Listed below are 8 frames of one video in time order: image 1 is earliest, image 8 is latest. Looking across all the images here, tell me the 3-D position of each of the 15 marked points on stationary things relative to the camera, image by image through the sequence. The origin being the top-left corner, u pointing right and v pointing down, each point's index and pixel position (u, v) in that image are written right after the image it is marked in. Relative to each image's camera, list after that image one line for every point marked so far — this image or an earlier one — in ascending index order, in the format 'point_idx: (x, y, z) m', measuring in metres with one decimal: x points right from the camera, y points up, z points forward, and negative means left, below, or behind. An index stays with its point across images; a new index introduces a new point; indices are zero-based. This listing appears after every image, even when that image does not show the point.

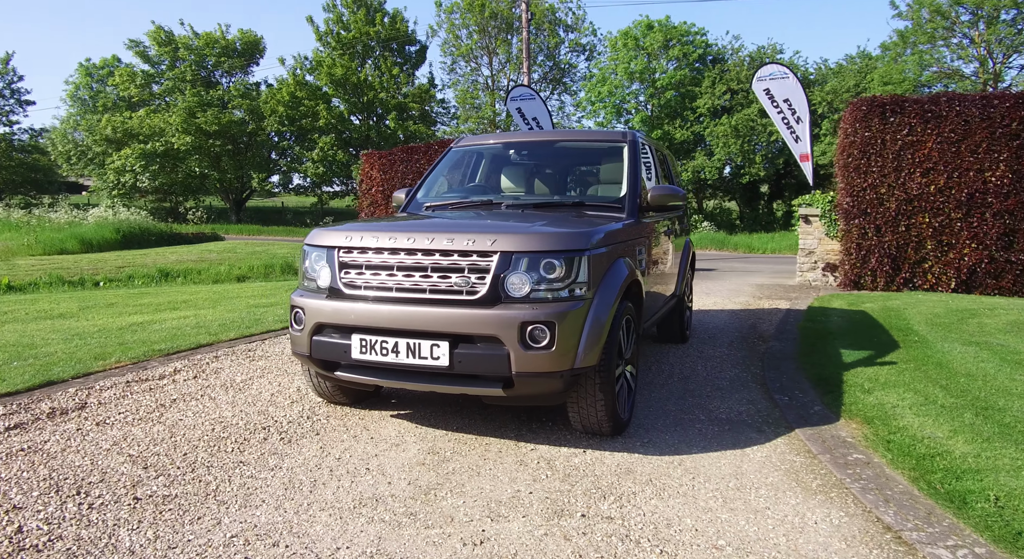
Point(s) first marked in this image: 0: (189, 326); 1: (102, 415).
0: (-3.6, -0.5, +7.3) m
1: (-2.4, -0.8, +4.0) m
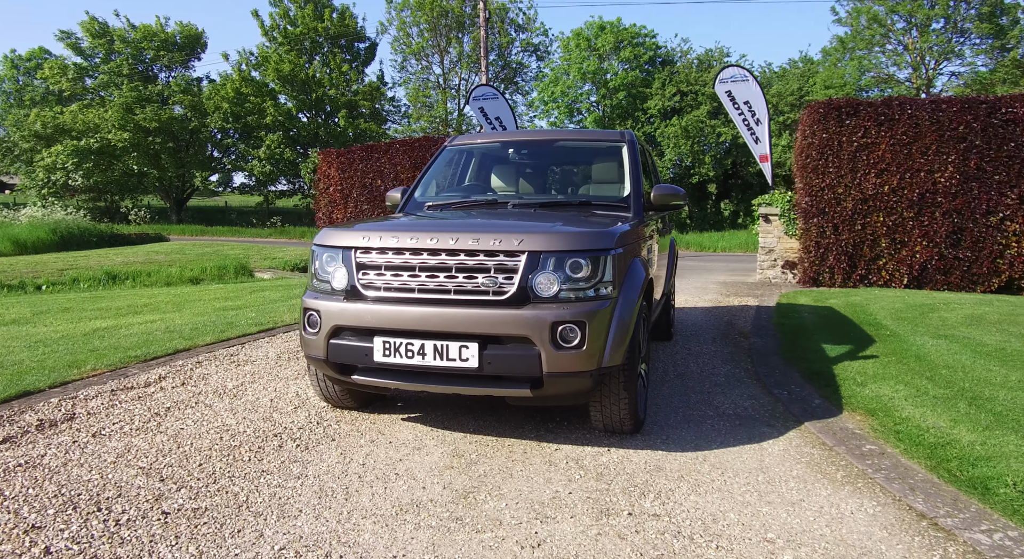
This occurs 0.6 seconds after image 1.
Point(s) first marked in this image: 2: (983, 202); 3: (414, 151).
0: (-3.7, -0.5, +7.0) m
1: (-2.3, -0.8, +3.8) m
2: (+7.8, +1.3, +11.1) m
3: (-2.4, +3.1, +16.2) m
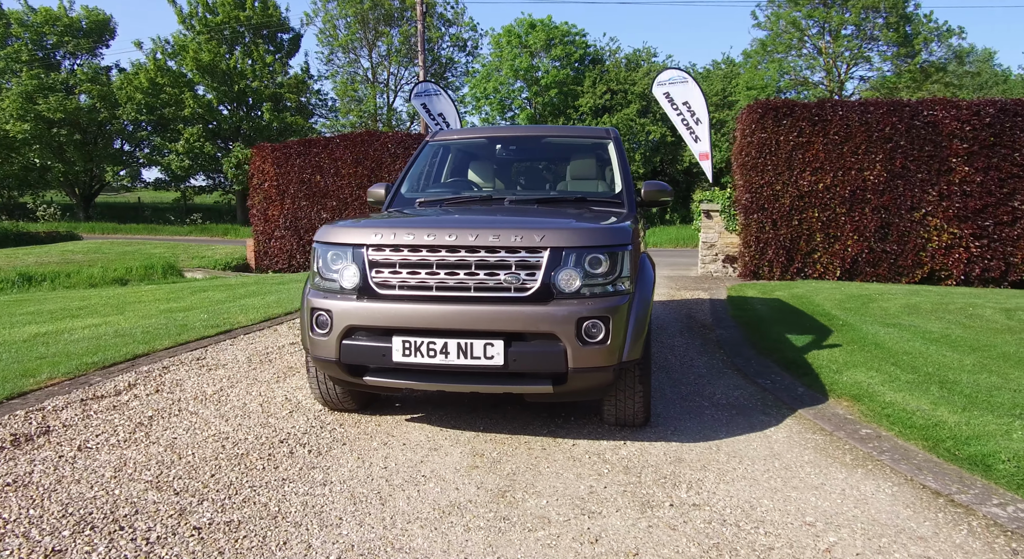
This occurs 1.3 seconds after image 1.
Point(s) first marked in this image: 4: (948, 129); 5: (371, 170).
0: (-4.0, -0.6, +6.5) m
1: (-2.3, -0.8, +3.5) m
2: (+7.0, +1.4, +11.8) m
3: (-3.7, +3.2, +15.8) m
4: (+7.6, +2.6, +11.6) m
5: (-3.3, +2.6, +15.5) m
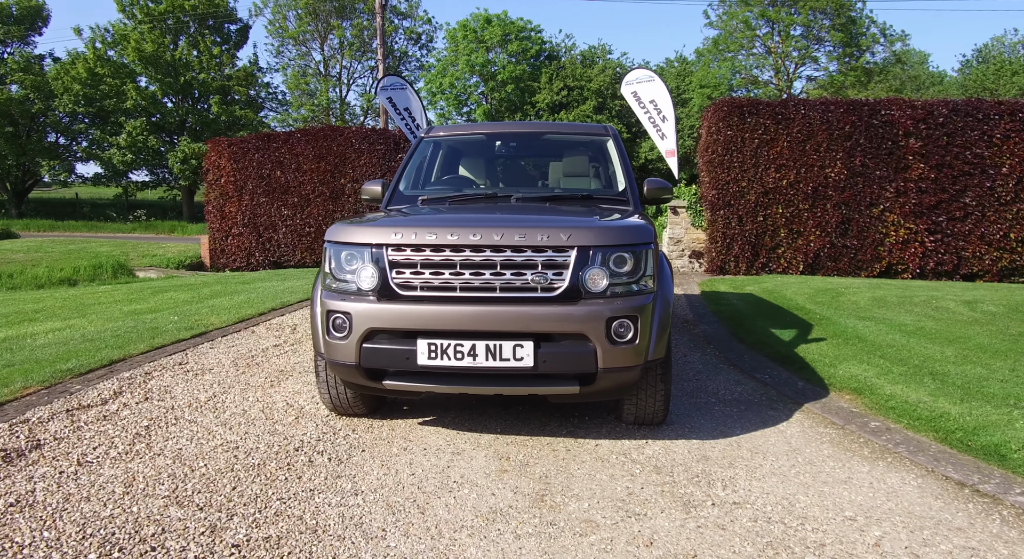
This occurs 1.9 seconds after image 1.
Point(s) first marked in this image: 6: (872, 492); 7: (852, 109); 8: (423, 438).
0: (-4.1, -0.6, +6.2) m
1: (-2.2, -0.9, +3.3) m
2: (+6.5, +1.5, +12.2) m
3: (-4.5, +3.2, +15.4) m
4: (+7.1, +2.7, +12.0) m
5: (-4.1, +2.6, +15.2) m
6: (+1.6, -0.9, +2.9) m
7: (+6.2, +3.1, +12.2) m
8: (-0.5, -0.8, +3.5) m
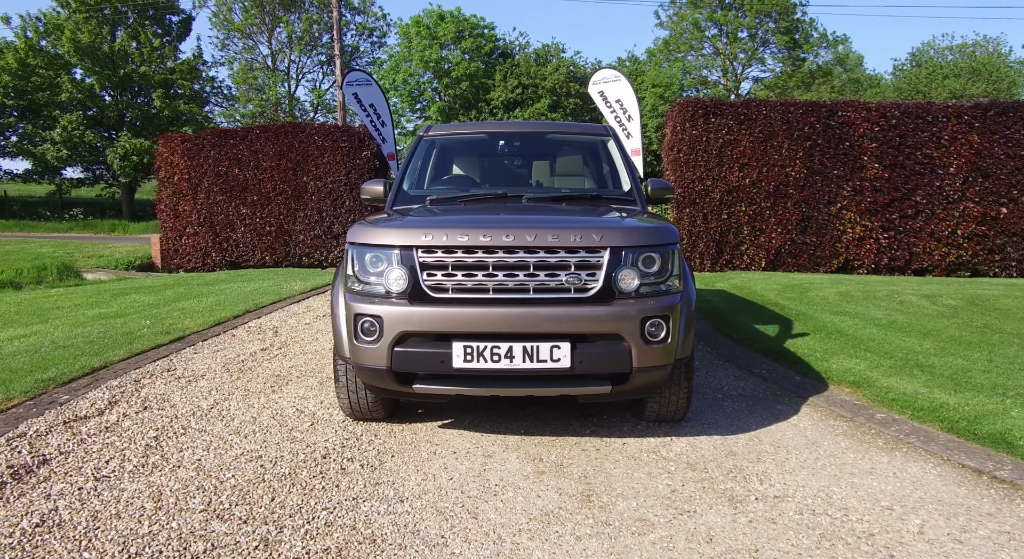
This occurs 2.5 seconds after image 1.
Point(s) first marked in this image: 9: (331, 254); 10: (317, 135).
0: (-4.2, -0.6, +5.9) m
1: (-2.0, -0.9, +3.1) m
2: (+5.9, +1.6, +12.7) m
3: (-5.3, +3.2, +15.0) m
4: (+6.5, +2.8, +12.5) m
5: (-4.8, +2.6, +14.8) m
6: (+1.7, -0.9, +3.0) m
7: (+5.7, +3.2, +12.6) m
8: (-0.3, -0.9, +3.5) m
9: (-3.9, +0.5, +14.2) m
10: (-4.3, +3.2, +14.6) m
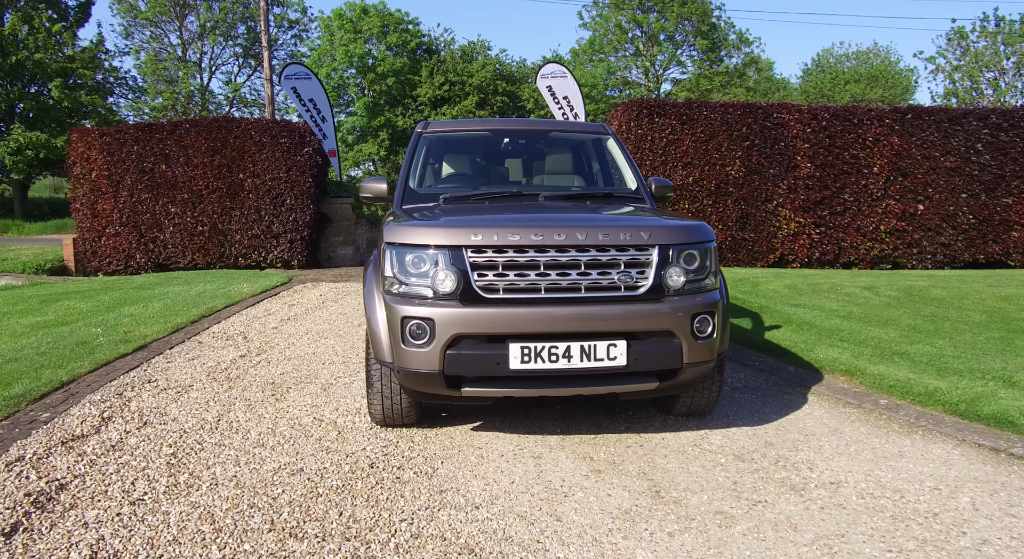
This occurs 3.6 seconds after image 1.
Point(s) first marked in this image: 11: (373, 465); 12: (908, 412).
0: (-4.2, -0.7, +5.4) m
1: (-1.7, -0.9, +2.9) m
2: (+5.0, +1.8, +13.3) m
3: (-6.5, +3.1, +14.3) m
4: (+5.6, +2.9, +13.2) m
5: (-6.0, +2.5, +14.2) m
6: (+2.0, -0.9, +3.2) m
7: (+4.7, +3.3, +13.2) m
8: (-0.1, -0.9, +3.4) m
9: (-5.0, +0.5, +13.6) m
10: (-5.4, +3.1, +13.9) m
11: (-0.7, -0.9, +3.1) m
12: (+2.3, -0.8, +3.9) m
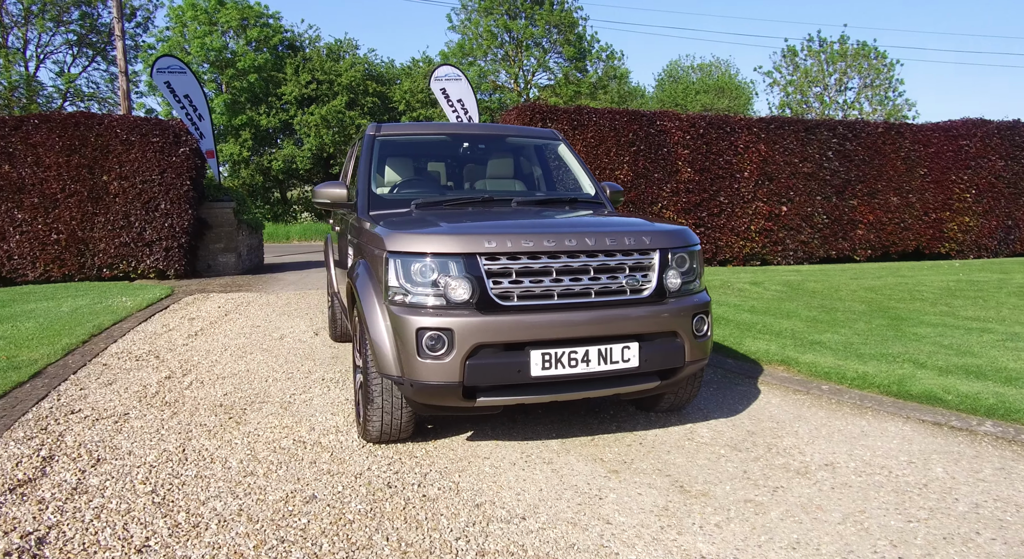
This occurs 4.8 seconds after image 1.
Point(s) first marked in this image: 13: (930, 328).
0: (-4.5, -0.8, +4.5) m
1: (-1.5, -1.0, +2.5) m
2: (+2.9, +1.8, +14.1) m
3: (-8.6, +2.9, +12.8) m
4: (+3.5, +3.0, +14.1) m
5: (-8.0, +2.3, +12.7) m
6: (+2.0, -0.9, +3.6) m
7: (+2.6, +3.4, +13.9) m
8: (-0.1, -0.9, +3.4) m
9: (-6.9, +0.3, +12.4) m
10: (-7.5, +2.9, +12.6) m
11: (-0.5, -0.9, +3.0) m
12: (+2.2, -0.8, +4.4) m
13: (+4.1, -0.5, +6.5) m
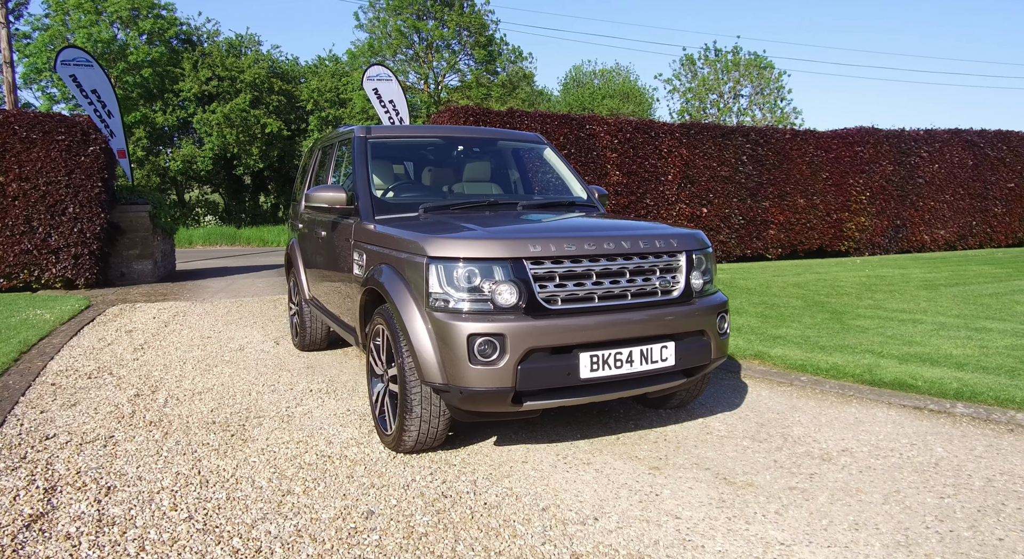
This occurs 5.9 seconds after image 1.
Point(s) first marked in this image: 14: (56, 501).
0: (-4.4, -0.9, +3.9) m
1: (-1.2, -1.0, +2.3) m
2: (+1.5, +1.8, +14.4) m
3: (-9.7, +2.7, +11.5) m
4: (+2.0, +3.0, +14.5) m
5: (-9.2, +2.1, +11.6) m
6: (+2.2, -0.8, +3.9) m
7: (+1.2, +3.3, +14.2) m
8: (+0.1, -0.9, +3.4) m
9: (-7.9, +0.1, +11.4) m
10: (-8.6, +2.7, +11.5) m
11: (-0.3, -1.0, +2.9) m
12: (+2.2, -0.7, +4.7) m
13: (+3.8, -0.4, +7.0) m
14: (-2.1, -1.0, +3.0) m
